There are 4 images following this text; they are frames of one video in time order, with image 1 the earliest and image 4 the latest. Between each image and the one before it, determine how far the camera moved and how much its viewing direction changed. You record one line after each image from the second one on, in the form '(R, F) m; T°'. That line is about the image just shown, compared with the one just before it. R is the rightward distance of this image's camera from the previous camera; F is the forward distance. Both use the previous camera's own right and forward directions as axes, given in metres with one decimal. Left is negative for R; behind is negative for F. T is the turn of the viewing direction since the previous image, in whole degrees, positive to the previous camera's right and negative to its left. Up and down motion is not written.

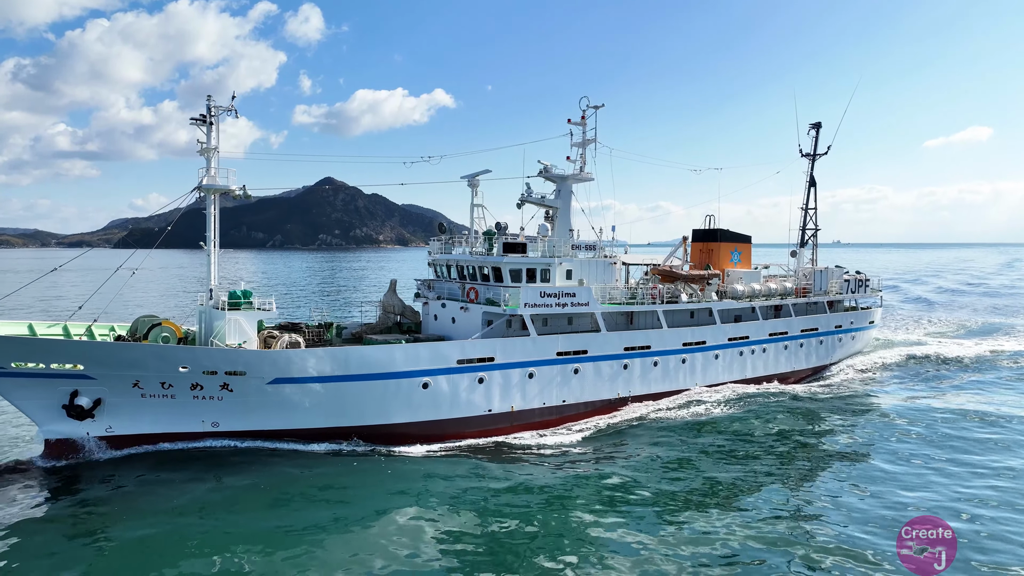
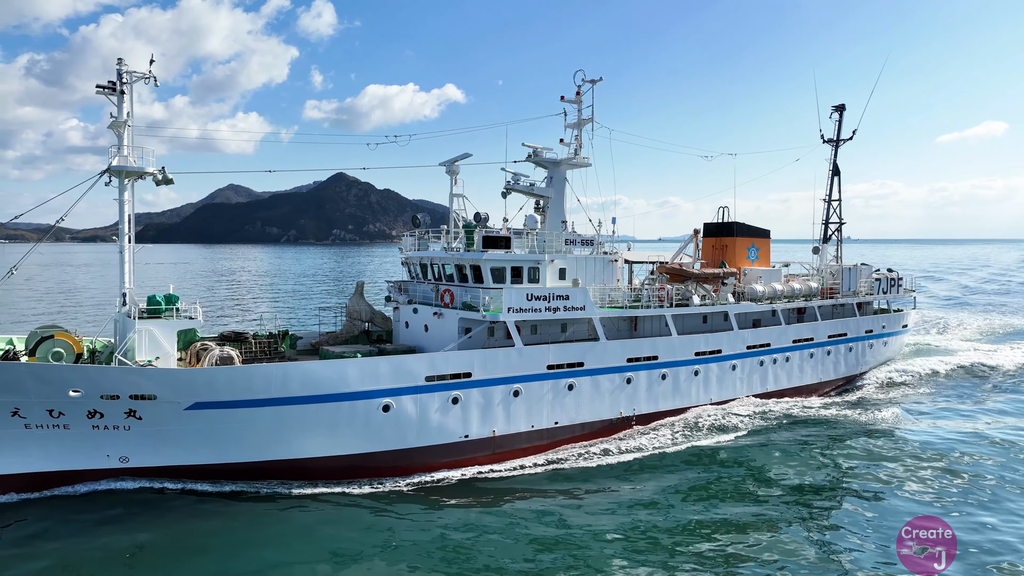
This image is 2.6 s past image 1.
(+0.7, +2.9) m; -1°
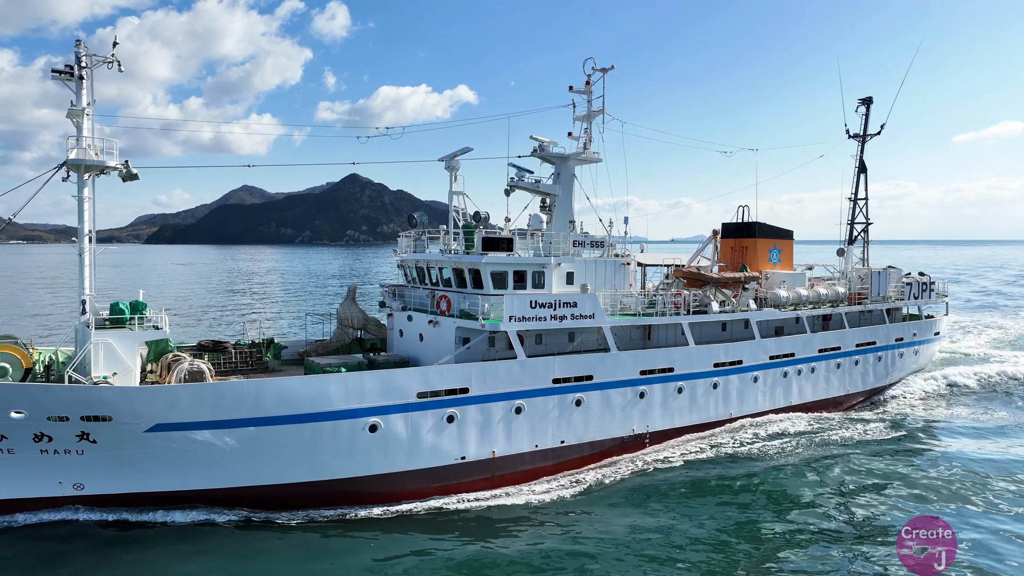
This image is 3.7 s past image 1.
(+0.2, +1.4) m; -1°
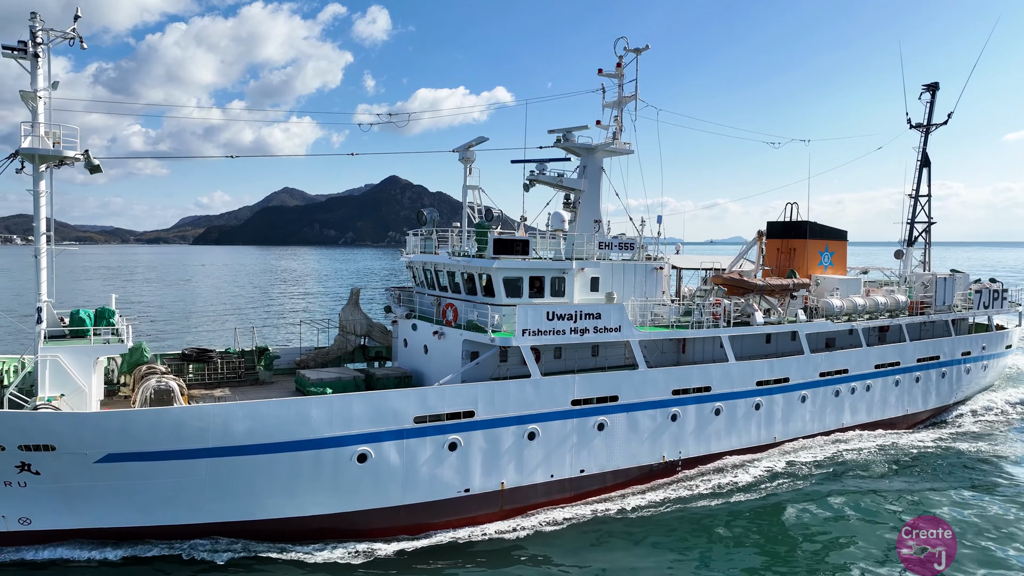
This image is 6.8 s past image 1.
(+0.4, +1.8) m; -3°
